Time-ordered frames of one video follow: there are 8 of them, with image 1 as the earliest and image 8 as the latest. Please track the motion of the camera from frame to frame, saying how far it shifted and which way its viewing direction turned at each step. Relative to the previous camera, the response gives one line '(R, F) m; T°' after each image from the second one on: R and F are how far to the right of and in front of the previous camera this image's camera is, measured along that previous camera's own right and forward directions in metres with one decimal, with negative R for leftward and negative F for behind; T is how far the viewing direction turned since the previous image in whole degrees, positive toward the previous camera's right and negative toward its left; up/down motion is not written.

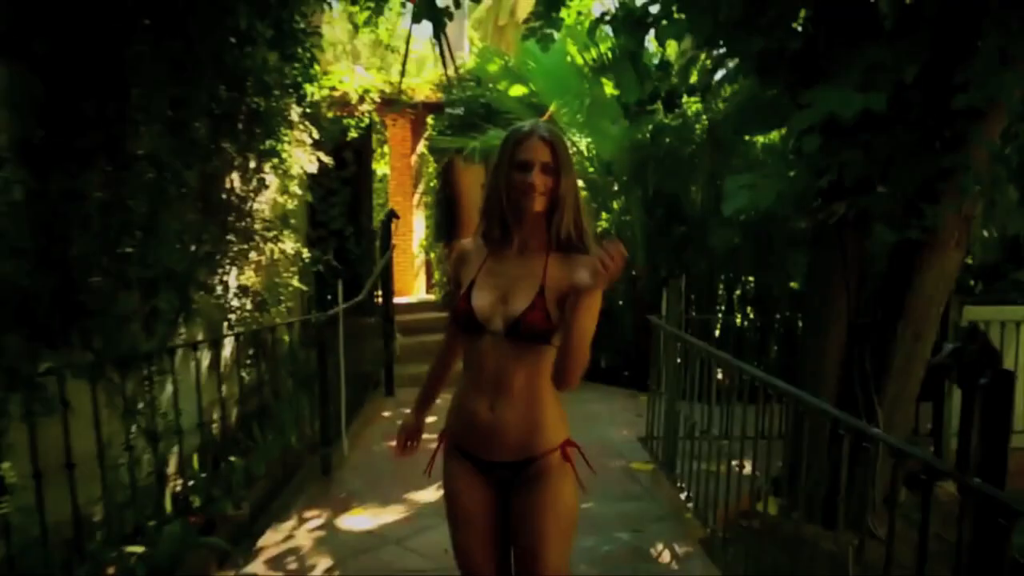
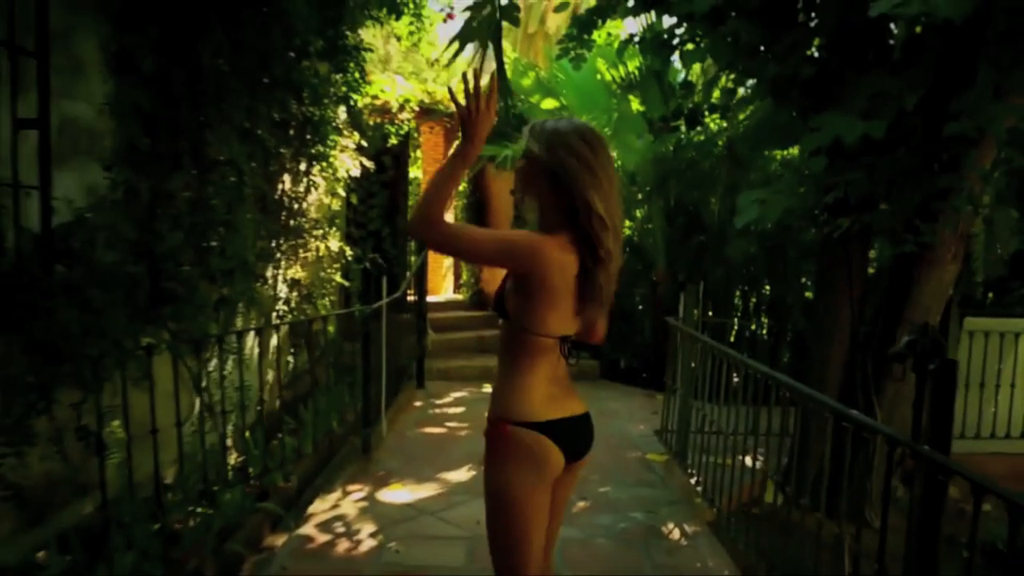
(0.0, -0.3) m; -1°
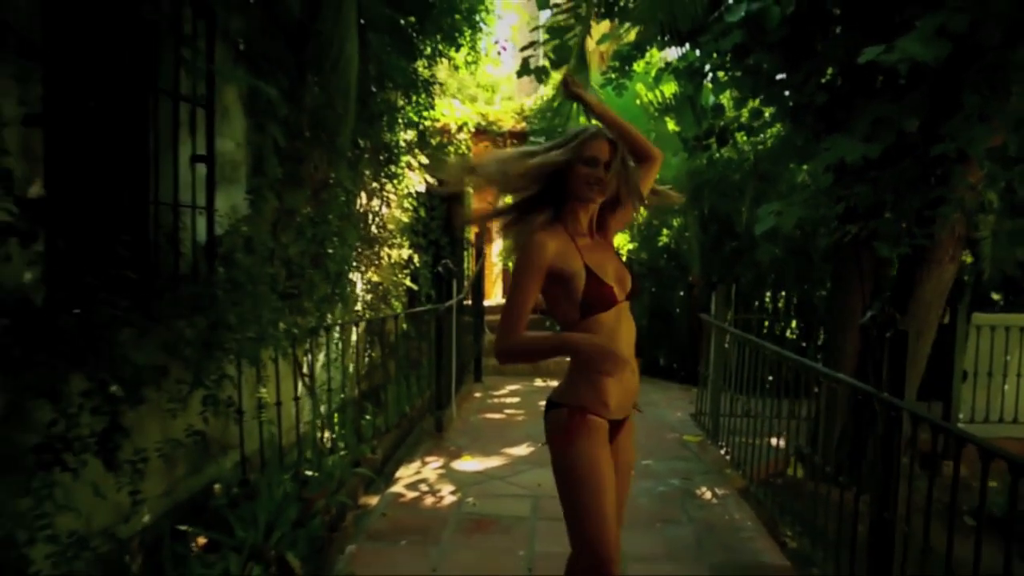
(-0.1, -0.6) m; -3°
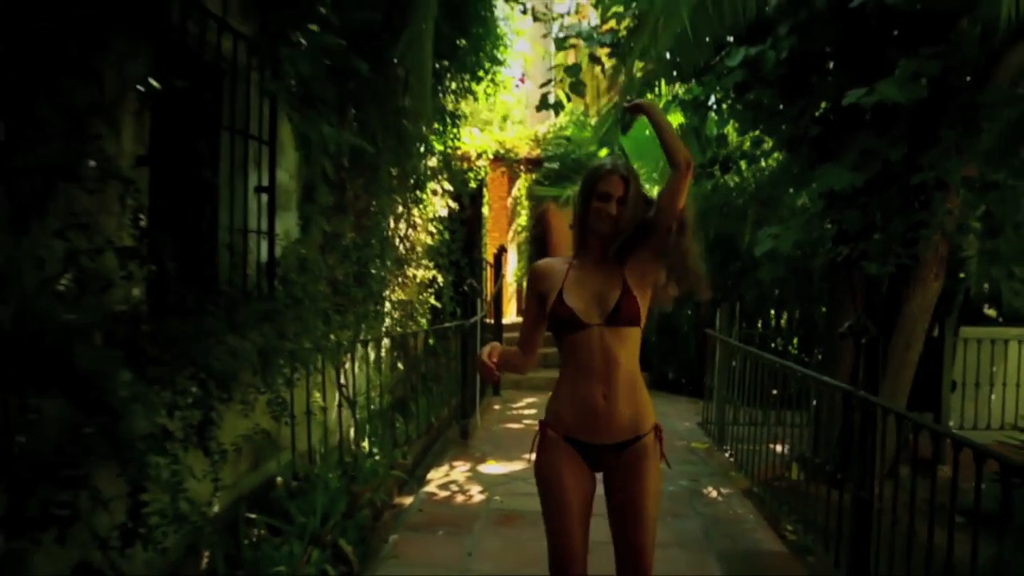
(-0.1, -0.4) m; -1°
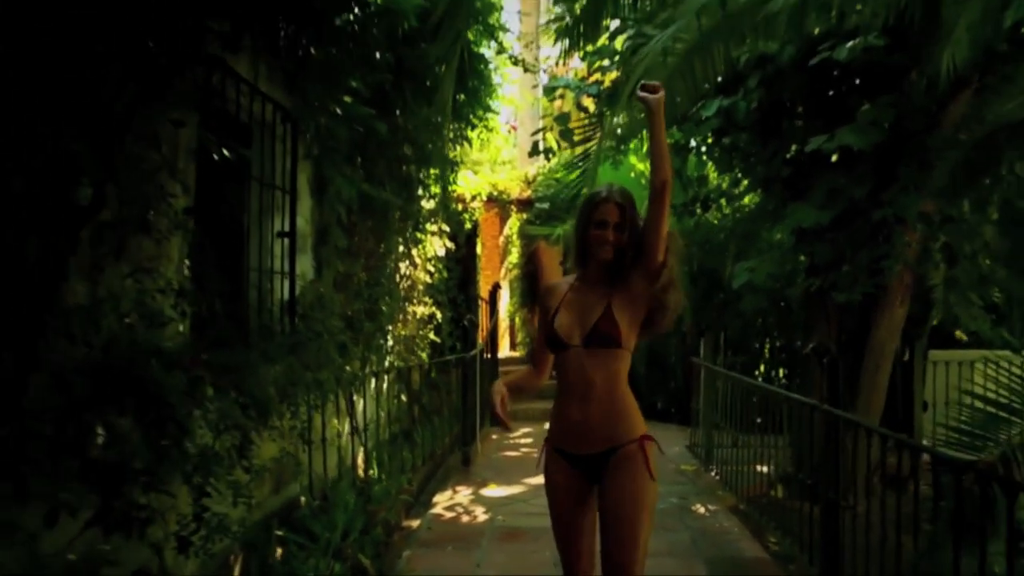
(-0.1, -0.3) m; +1°
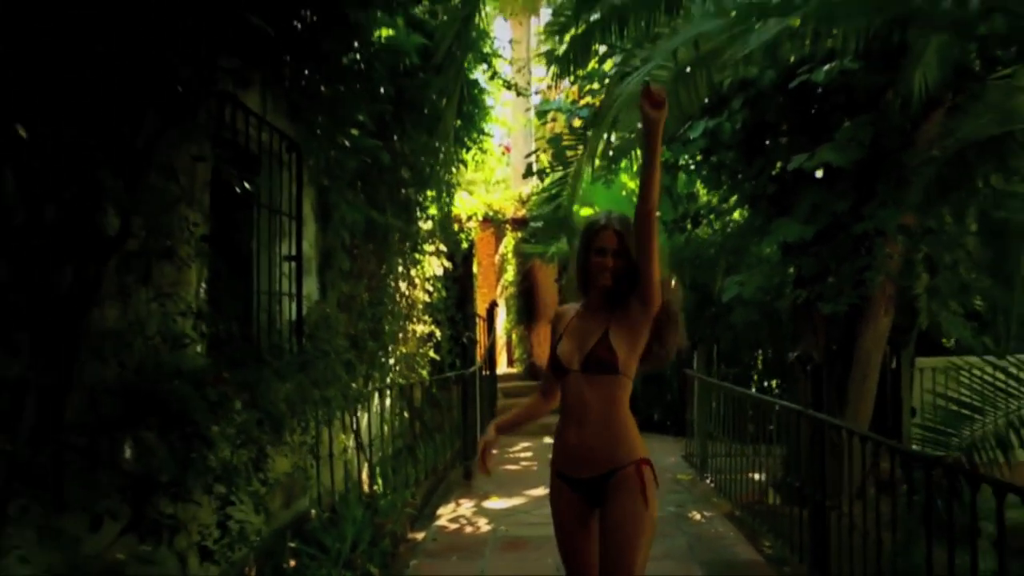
(0.0, -0.2) m; 0°
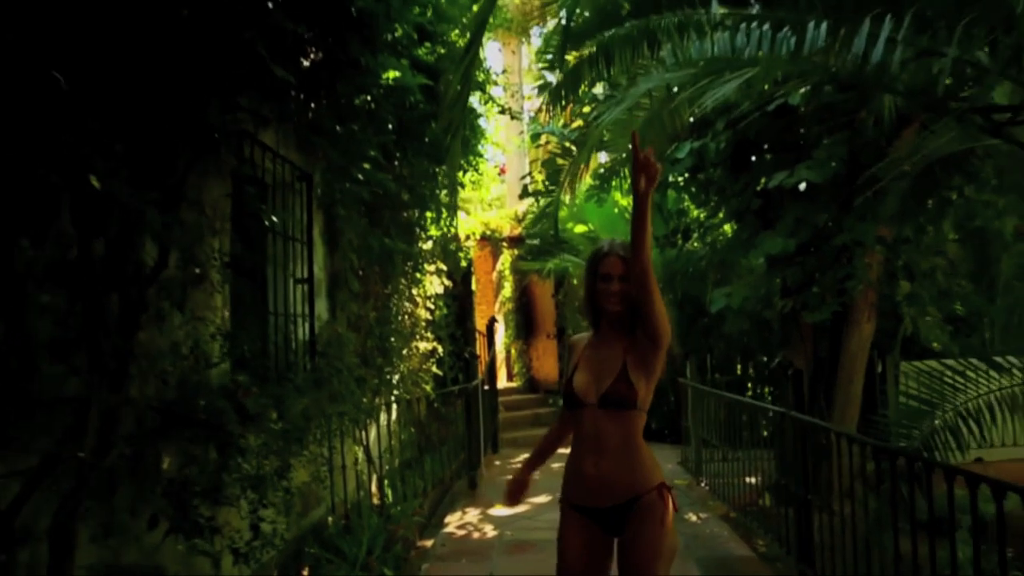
(0.0, -0.2) m; 0°
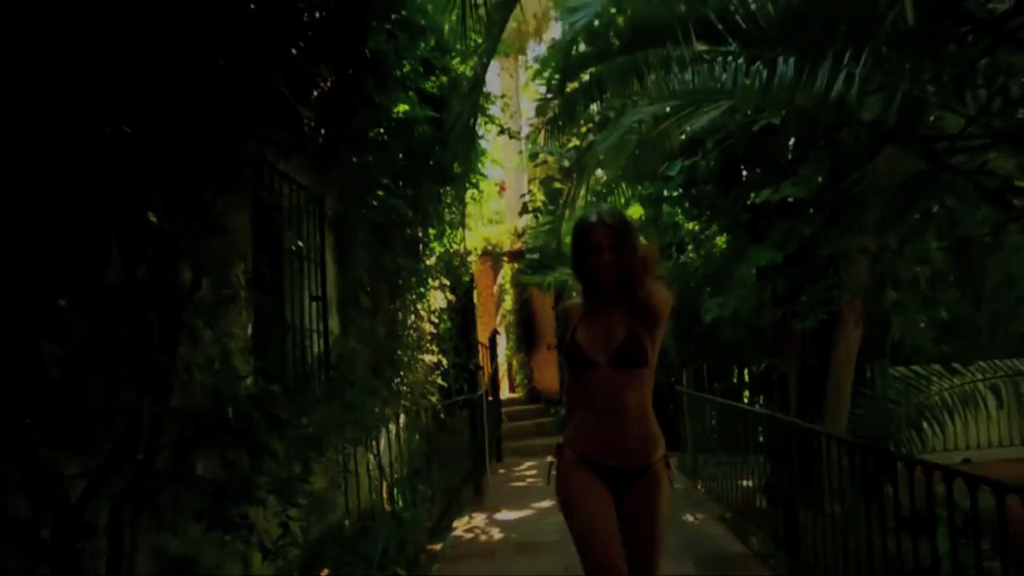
(0.0, -0.2) m; 0°
